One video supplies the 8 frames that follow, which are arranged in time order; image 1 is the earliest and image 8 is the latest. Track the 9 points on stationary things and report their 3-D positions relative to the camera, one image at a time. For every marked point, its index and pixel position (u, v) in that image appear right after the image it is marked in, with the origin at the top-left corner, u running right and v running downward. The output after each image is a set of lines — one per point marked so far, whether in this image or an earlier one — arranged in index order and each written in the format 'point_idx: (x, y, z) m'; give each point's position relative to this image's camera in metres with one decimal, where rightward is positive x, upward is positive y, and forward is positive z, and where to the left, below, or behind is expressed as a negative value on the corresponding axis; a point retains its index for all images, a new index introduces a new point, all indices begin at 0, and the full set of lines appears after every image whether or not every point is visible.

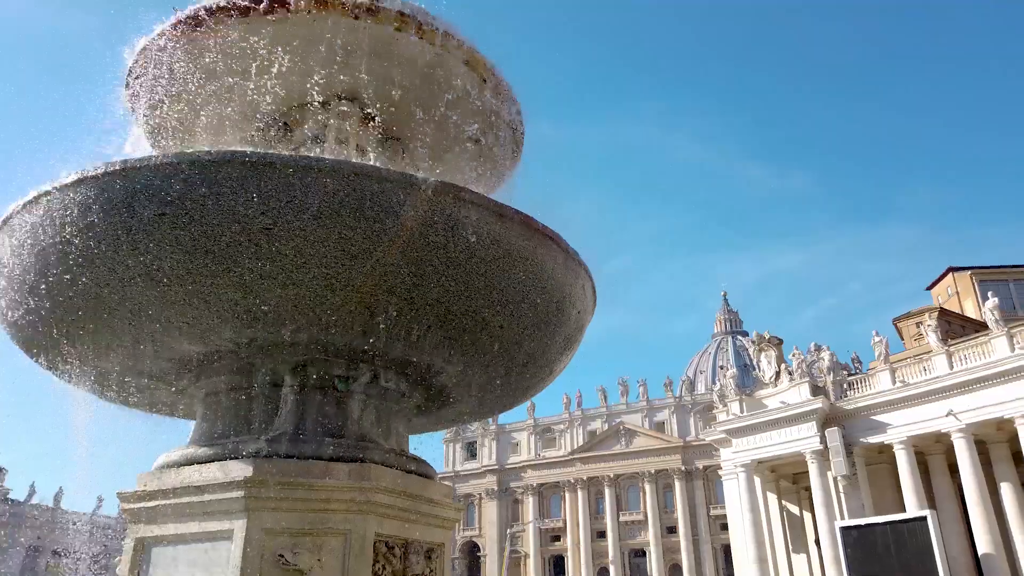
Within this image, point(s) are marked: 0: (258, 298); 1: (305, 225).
0: (-1.3, -0.1, +3.8) m
1: (-1.0, +0.3, +3.6) m
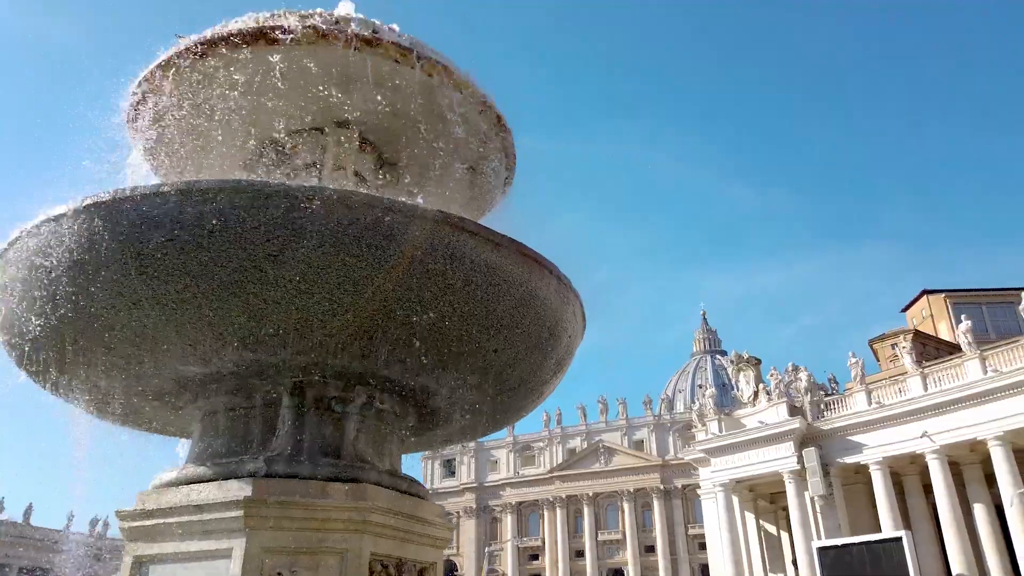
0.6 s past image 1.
0: (-1.3, -0.2, +3.9) m
1: (-1.0, +0.2, +3.8) m
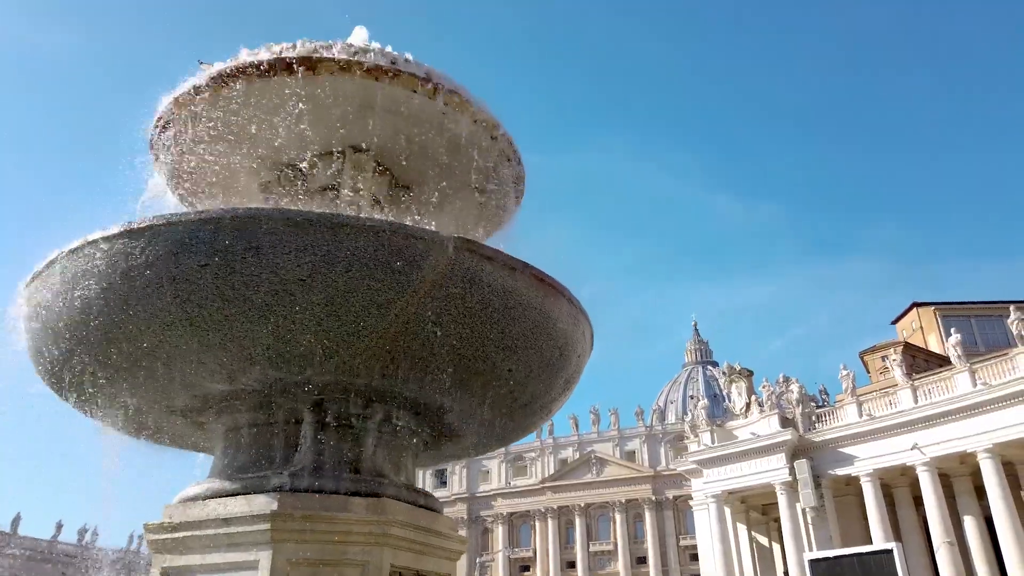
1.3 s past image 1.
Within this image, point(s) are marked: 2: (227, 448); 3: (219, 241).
0: (-1.2, -0.3, +4.1) m
1: (-0.9, +0.1, +3.9) m
2: (-1.8, -1.0, +4.7) m
3: (-1.5, +0.2, +3.9) m
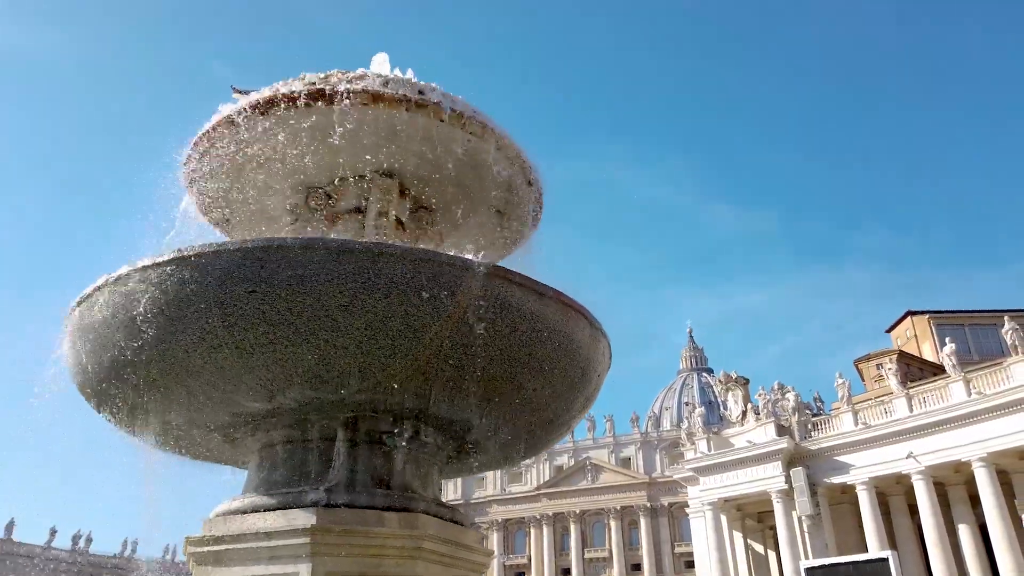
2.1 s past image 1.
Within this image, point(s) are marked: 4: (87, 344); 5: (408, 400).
0: (-1.1, -0.5, +4.3) m
1: (-0.8, -0.1, +4.1) m
2: (-1.7, -1.2, +4.9) m
3: (-1.4, +0.1, +4.1) m
4: (-2.7, -0.4, +4.6) m
5: (-0.7, -0.7, +4.6) m
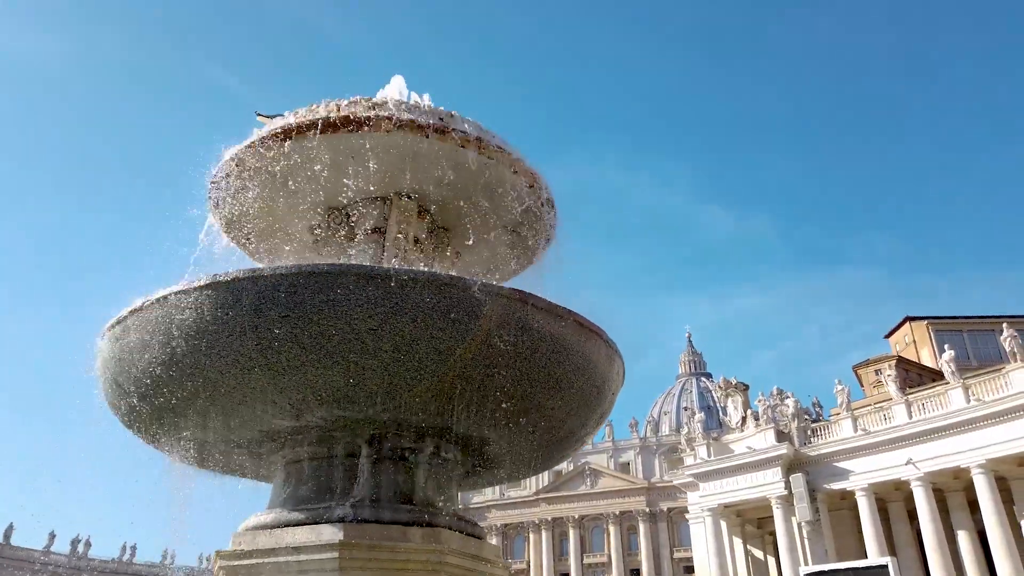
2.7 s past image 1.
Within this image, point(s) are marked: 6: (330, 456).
0: (-0.9, -0.6, +4.5) m
1: (-0.6, -0.2, +4.3) m
2: (-1.5, -1.3, +5.1) m
3: (-1.2, 0.0, +4.2) m
4: (-2.5, -0.5, +4.8) m
5: (-0.5, -0.8, +4.8) m
6: (-1.2, -1.1, +5.0) m
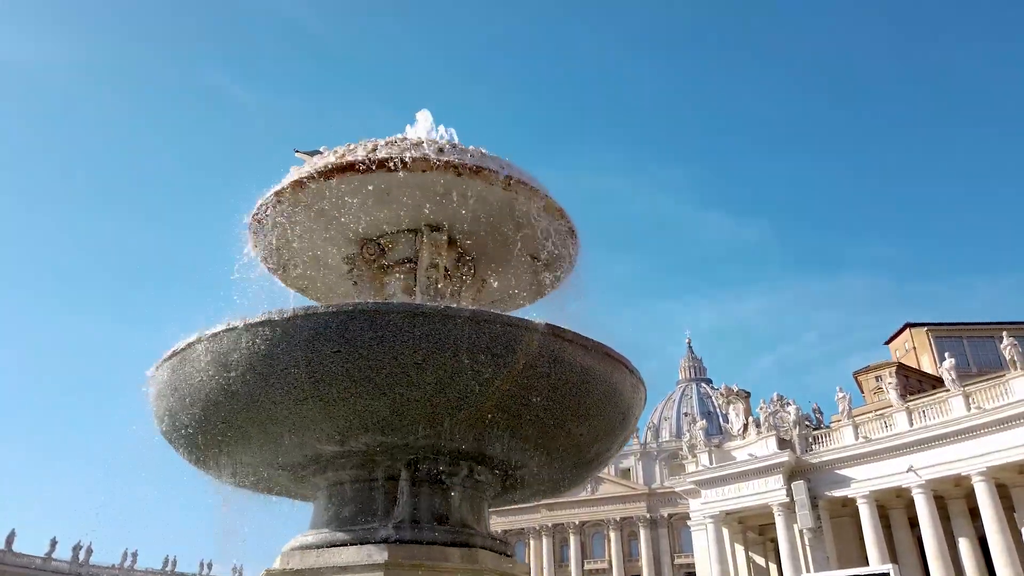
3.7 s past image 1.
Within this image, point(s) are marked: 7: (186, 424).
0: (-0.7, -0.8, +4.8) m
1: (-0.4, -0.5, +4.6) m
2: (-1.3, -1.5, +5.4) m
3: (-1.0, -0.3, +4.5) m
4: (-2.3, -0.7, +5.1) m
5: (-0.3, -1.1, +5.1) m
6: (-1.0, -1.4, +5.3) m
7: (-2.3, -0.9, +5.2) m
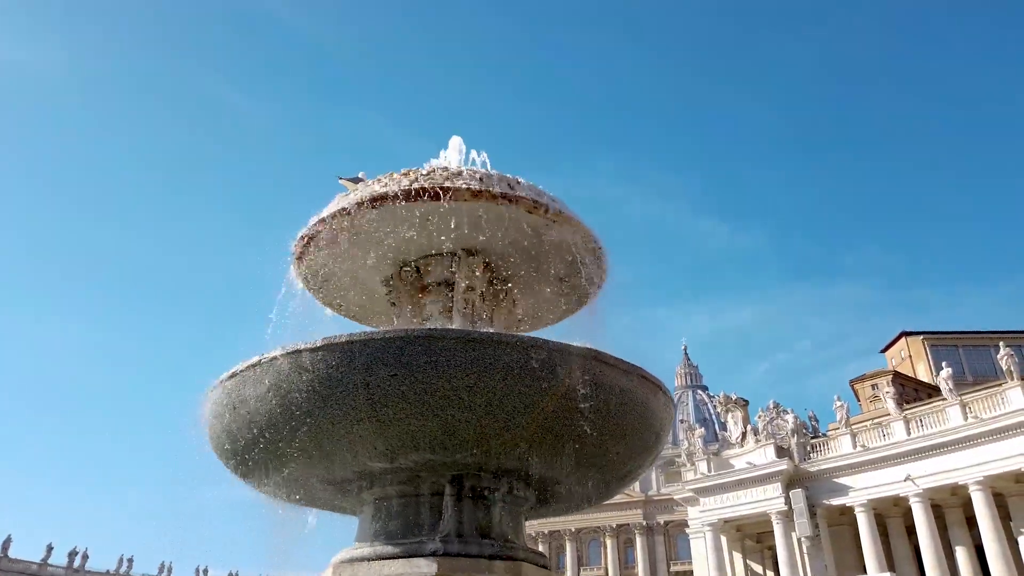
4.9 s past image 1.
0: (-0.4, -1.0, +5.0) m
1: (-0.1, -0.6, +4.9) m
2: (-1.0, -1.7, +5.6) m
3: (-0.7, -0.4, +4.8) m
4: (-2.0, -0.9, +5.3) m
5: (0.0, -1.3, +5.4) m
6: (-0.7, -1.6, +5.6) m
7: (-2.0, -1.1, +5.4) m
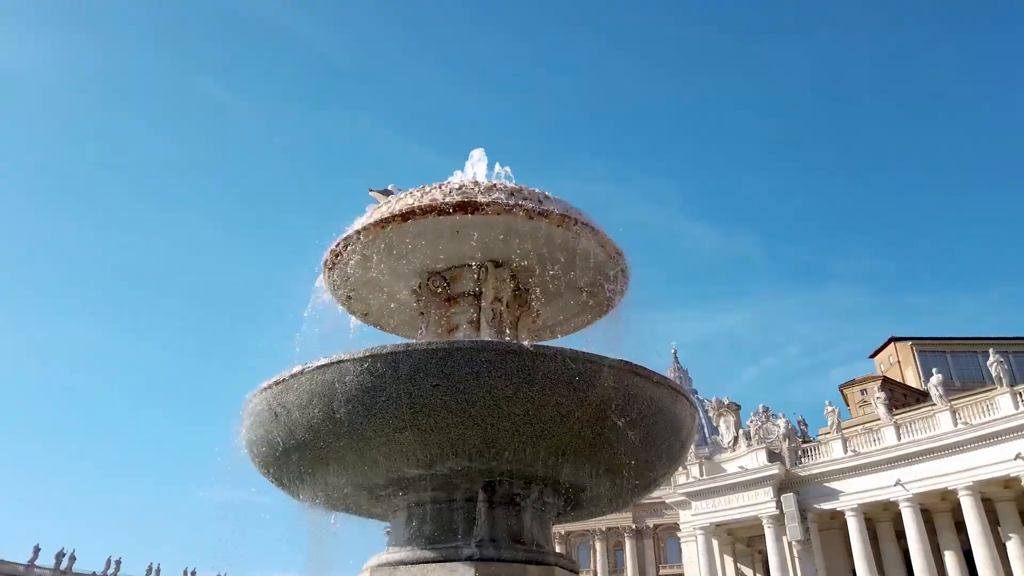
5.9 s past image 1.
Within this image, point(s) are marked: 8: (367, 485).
0: (-0.2, -1.1, +5.2) m
1: (+0.2, -0.7, +5.0) m
2: (-0.8, -1.8, +5.8) m
3: (-0.4, -0.5, +5.0) m
4: (-1.8, -1.0, +5.5) m
5: (+0.2, -1.4, +5.5) m
6: (-0.5, -1.6, +5.7) m
7: (-1.7, -1.2, +5.5) m
8: (-1.1, -1.5, +5.7) m
